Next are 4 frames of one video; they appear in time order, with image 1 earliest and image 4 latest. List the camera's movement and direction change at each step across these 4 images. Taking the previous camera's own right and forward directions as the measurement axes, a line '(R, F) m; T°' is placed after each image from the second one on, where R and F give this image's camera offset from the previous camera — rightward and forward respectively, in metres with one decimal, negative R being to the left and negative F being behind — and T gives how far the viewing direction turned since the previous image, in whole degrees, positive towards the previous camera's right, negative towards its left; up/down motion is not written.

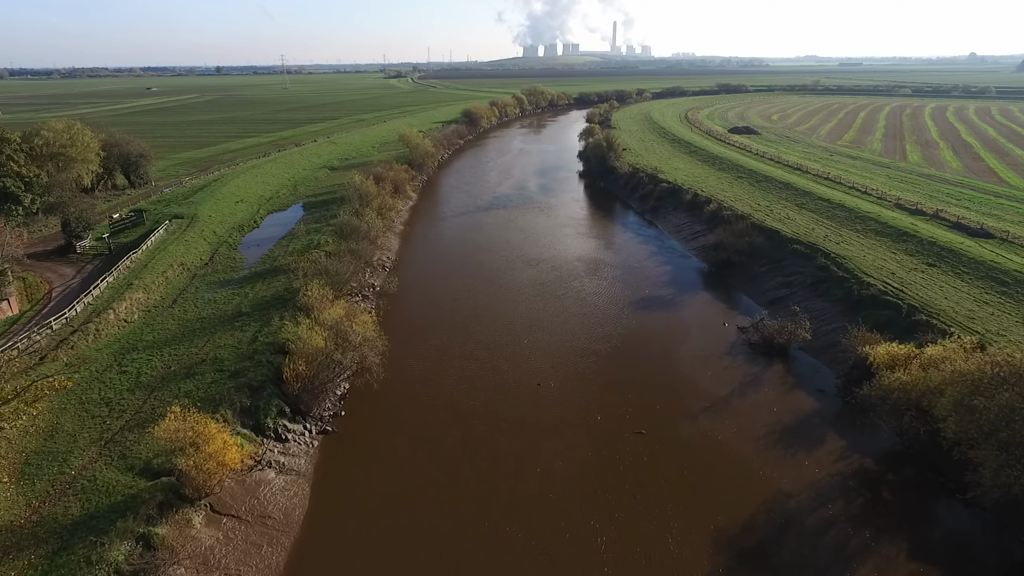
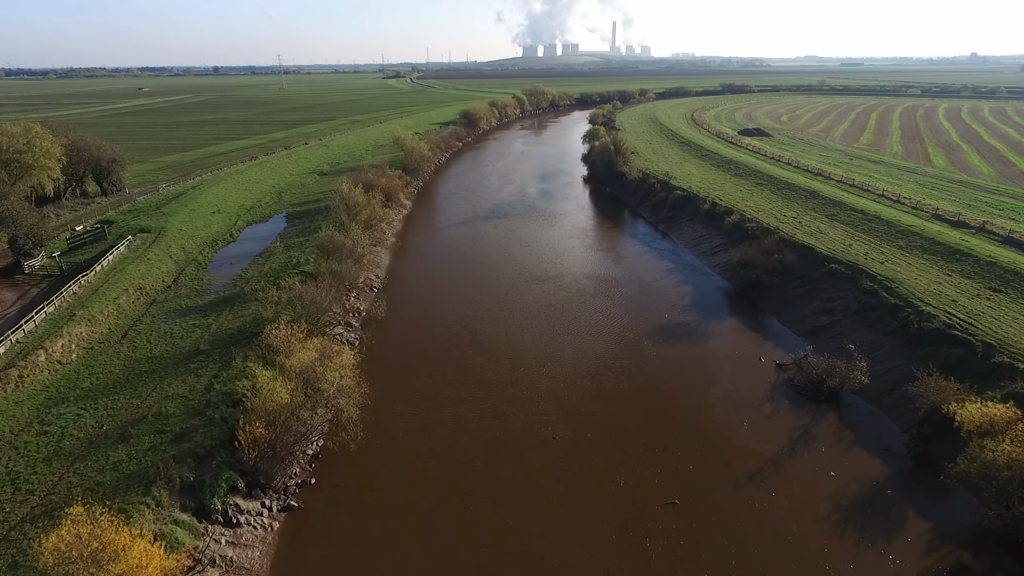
(-0.2, +3.2) m; 0°
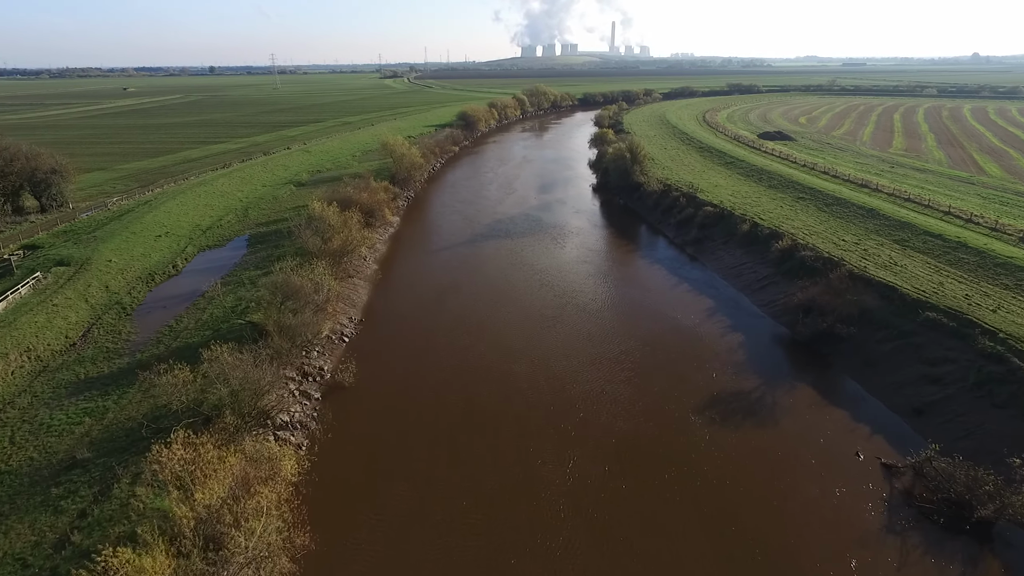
(-0.2, +5.6) m; 0°
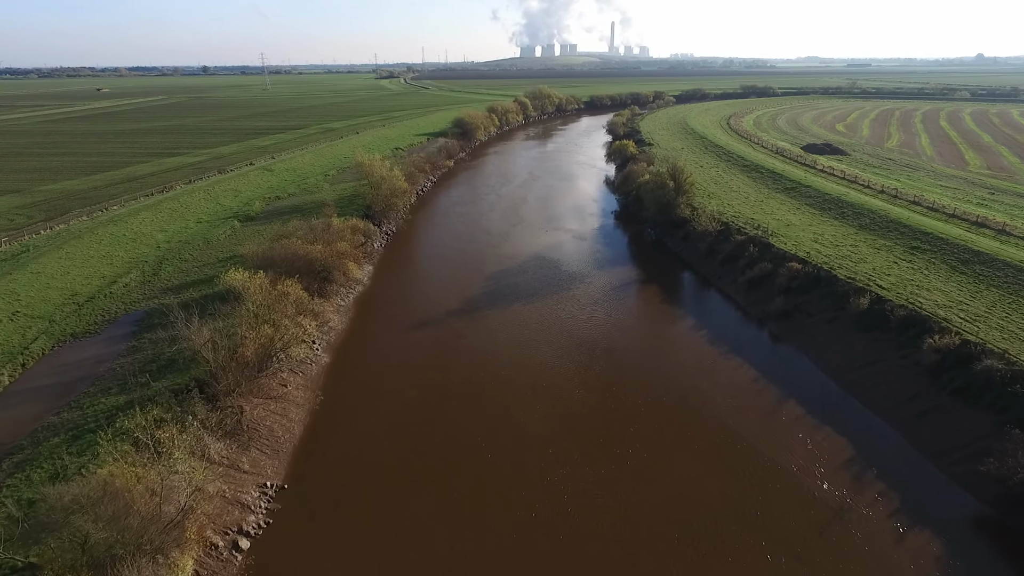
(-0.5, +9.6) m; 0°
